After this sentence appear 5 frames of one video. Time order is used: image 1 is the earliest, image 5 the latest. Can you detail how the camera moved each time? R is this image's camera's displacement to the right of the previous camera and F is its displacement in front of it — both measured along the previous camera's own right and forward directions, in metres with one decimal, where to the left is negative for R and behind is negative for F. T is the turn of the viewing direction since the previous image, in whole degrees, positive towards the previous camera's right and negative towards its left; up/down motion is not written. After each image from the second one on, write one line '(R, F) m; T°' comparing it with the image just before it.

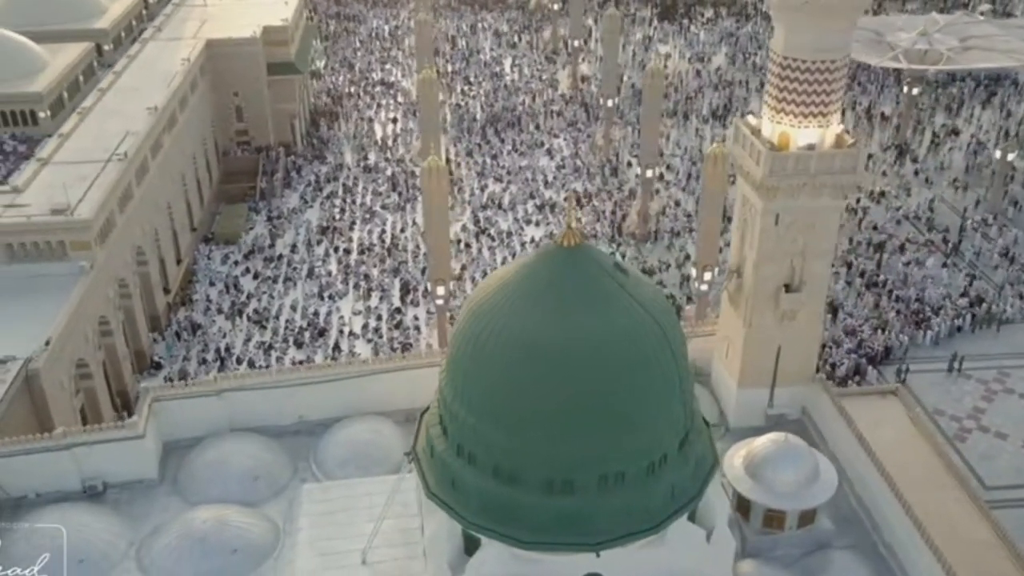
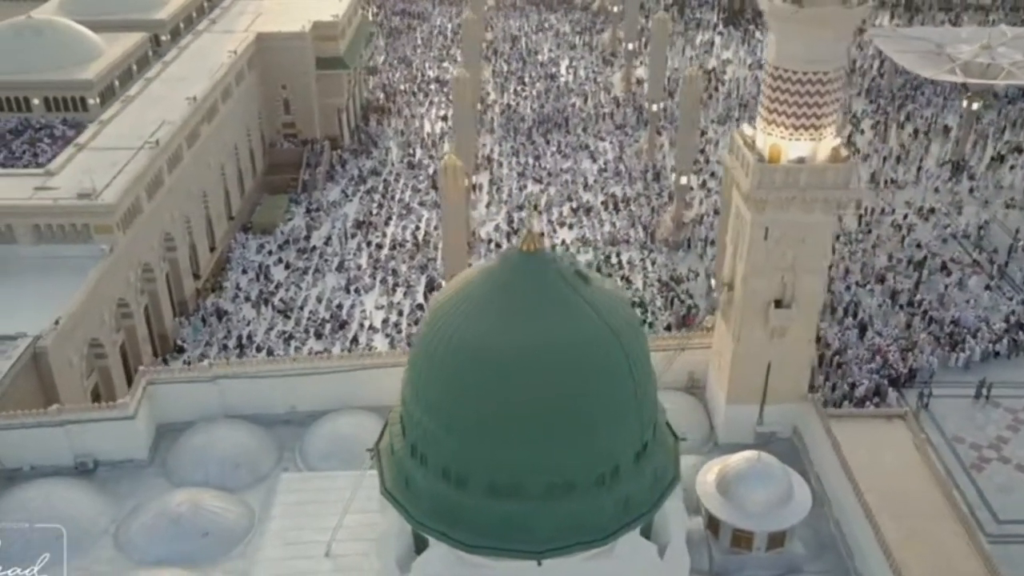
(+1.3, +0.1) m; -4°
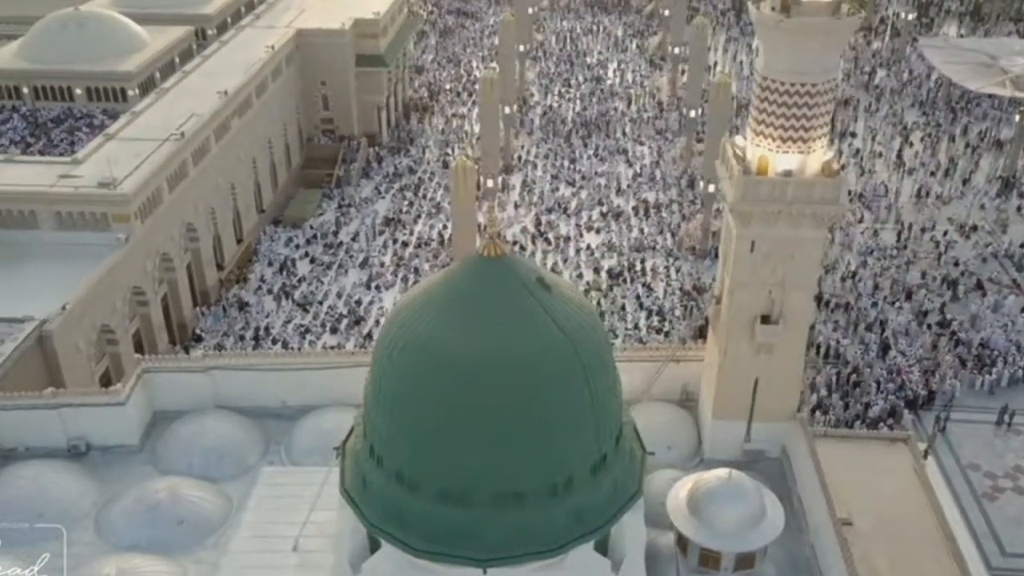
(+1.1, +0.1) m; -4°
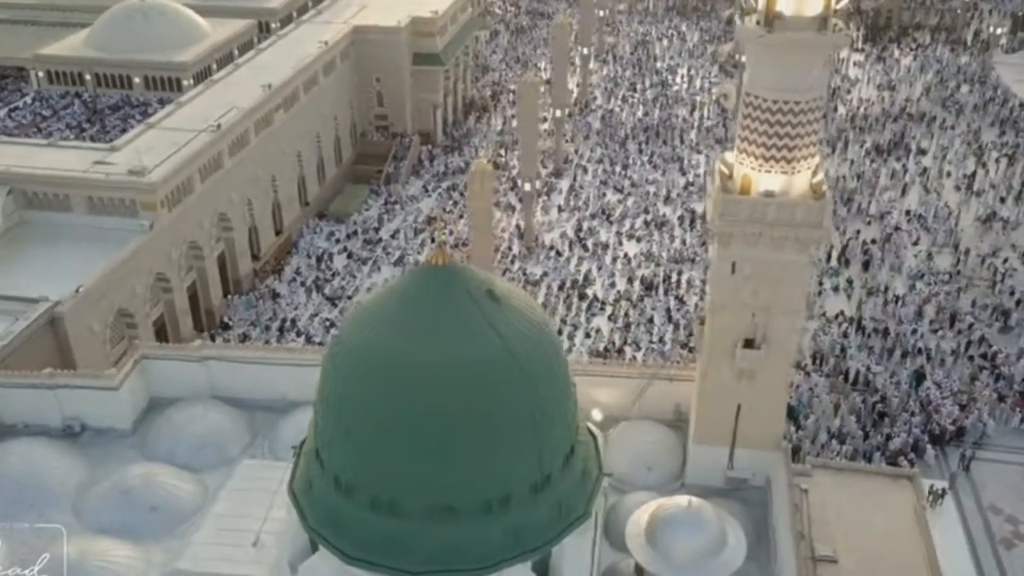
(+1.5, +0.3) m; -5°
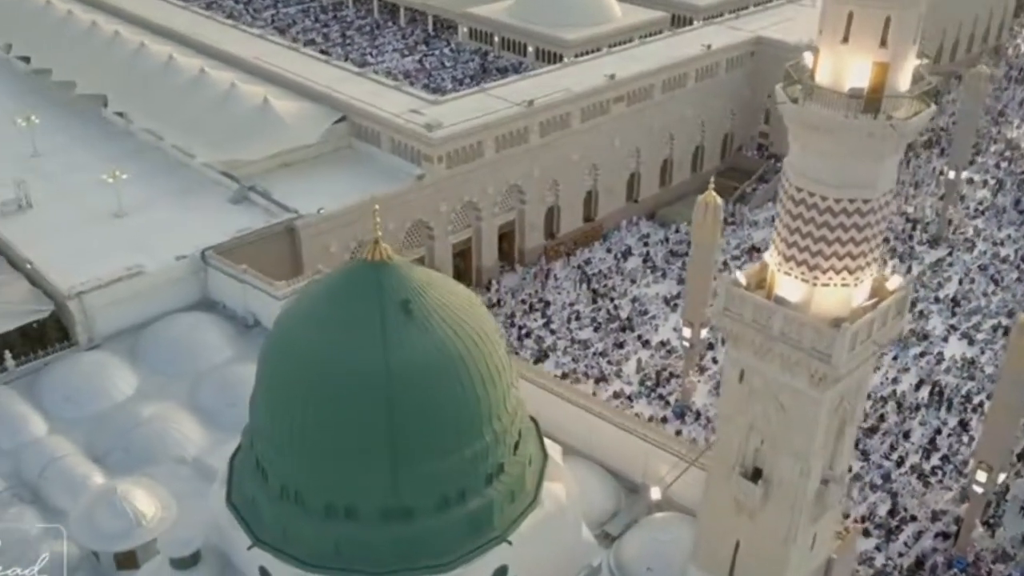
(+5.6, +2.3) m; -30°
